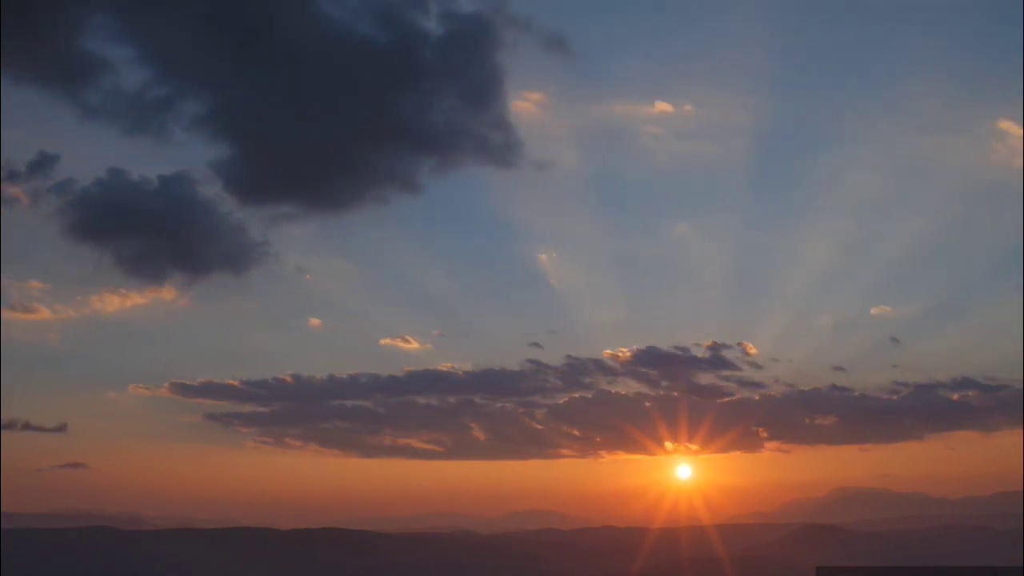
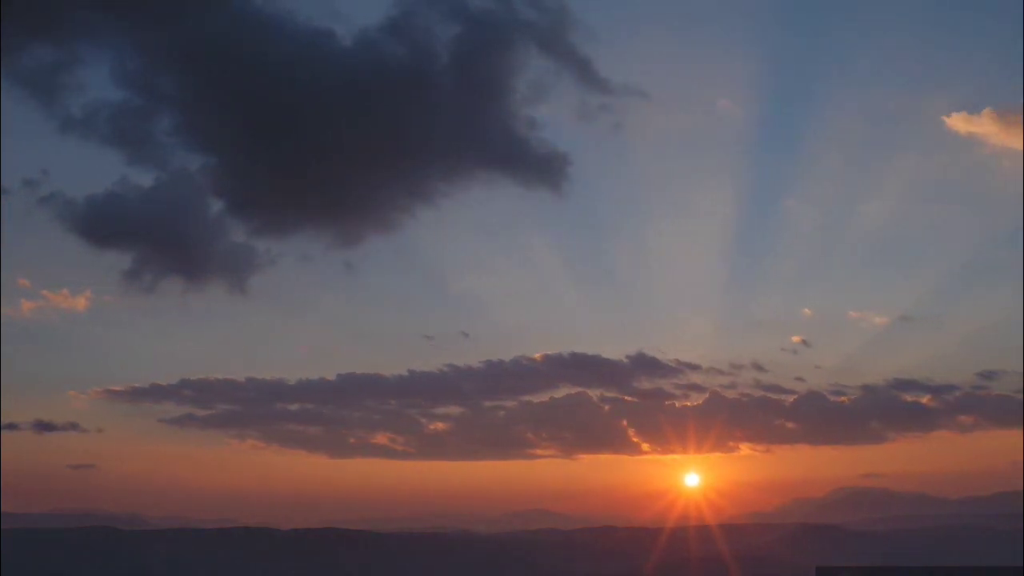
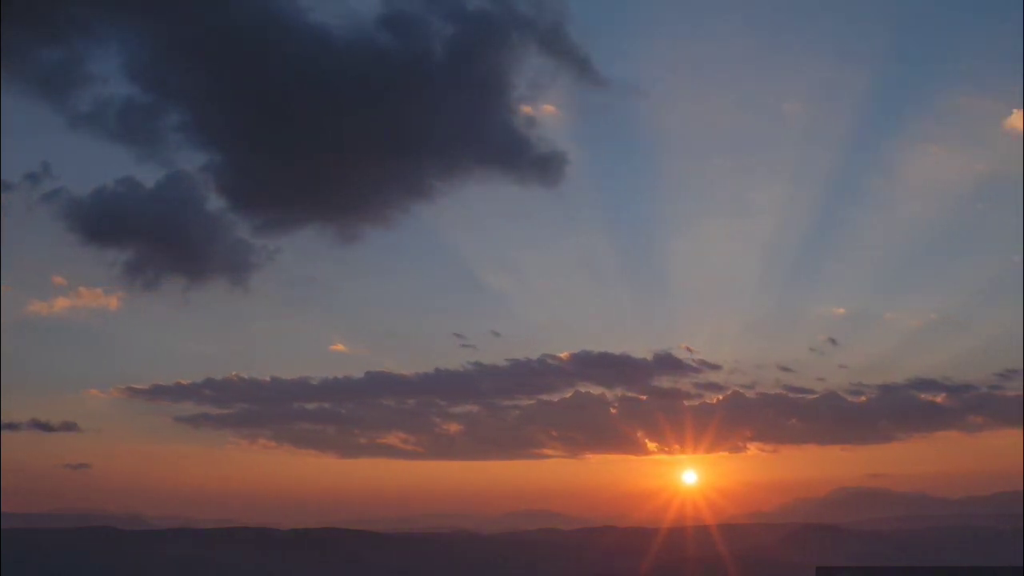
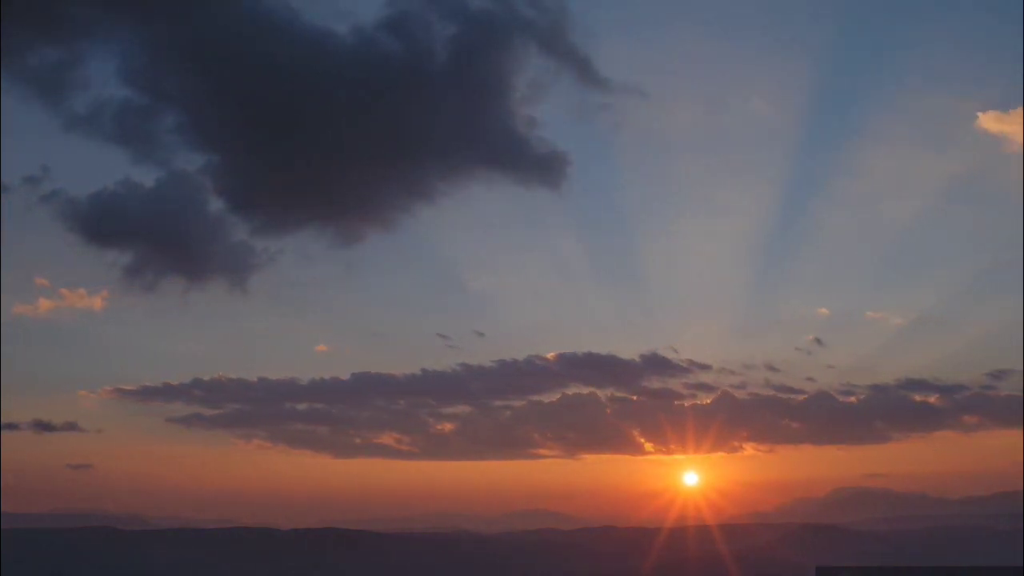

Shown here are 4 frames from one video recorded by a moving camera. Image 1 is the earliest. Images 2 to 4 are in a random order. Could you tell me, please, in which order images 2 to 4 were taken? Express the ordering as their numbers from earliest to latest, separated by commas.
3, 4, 2
